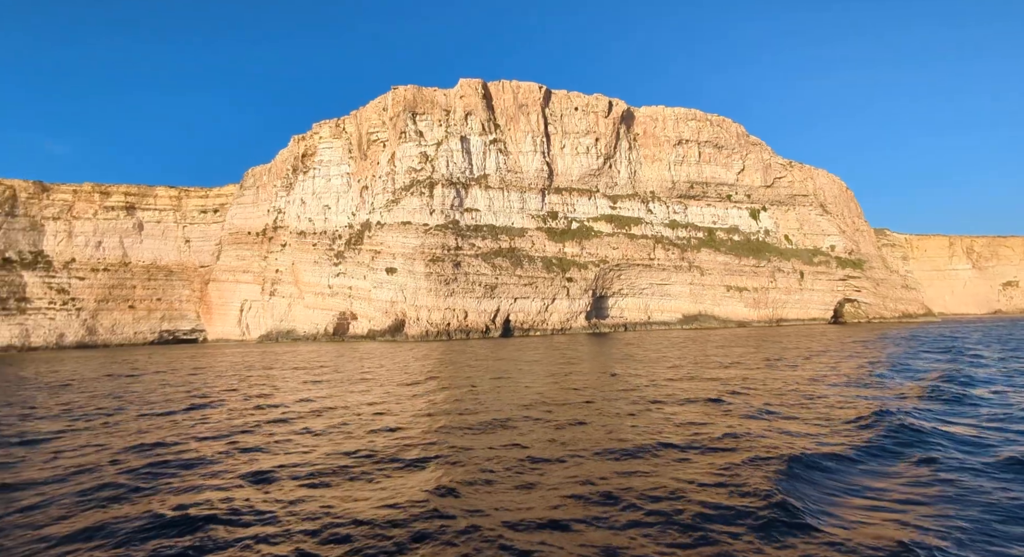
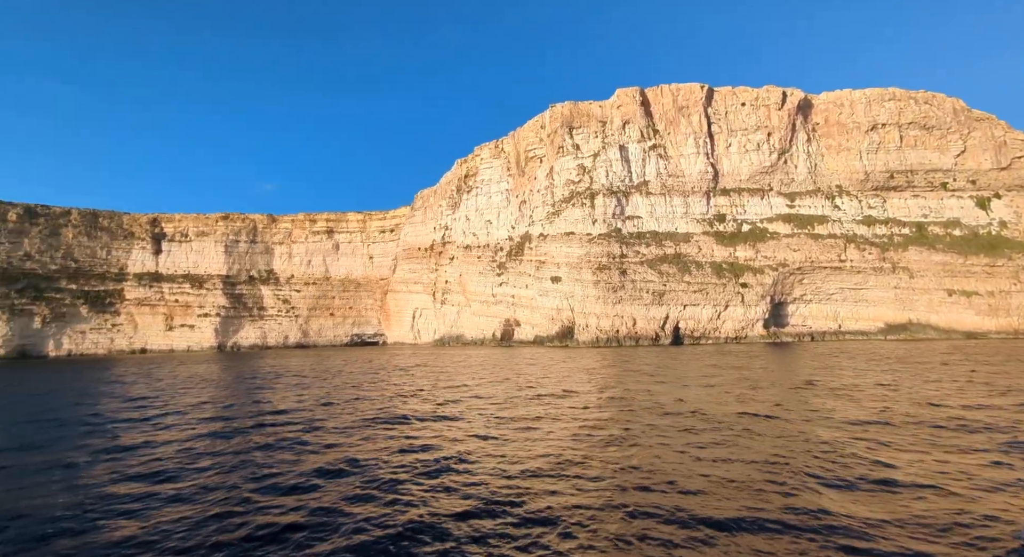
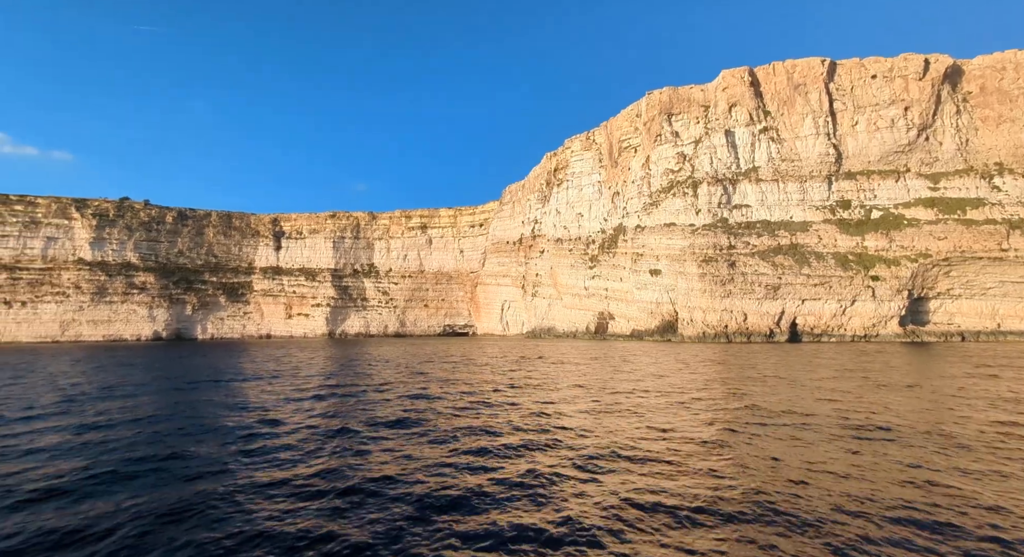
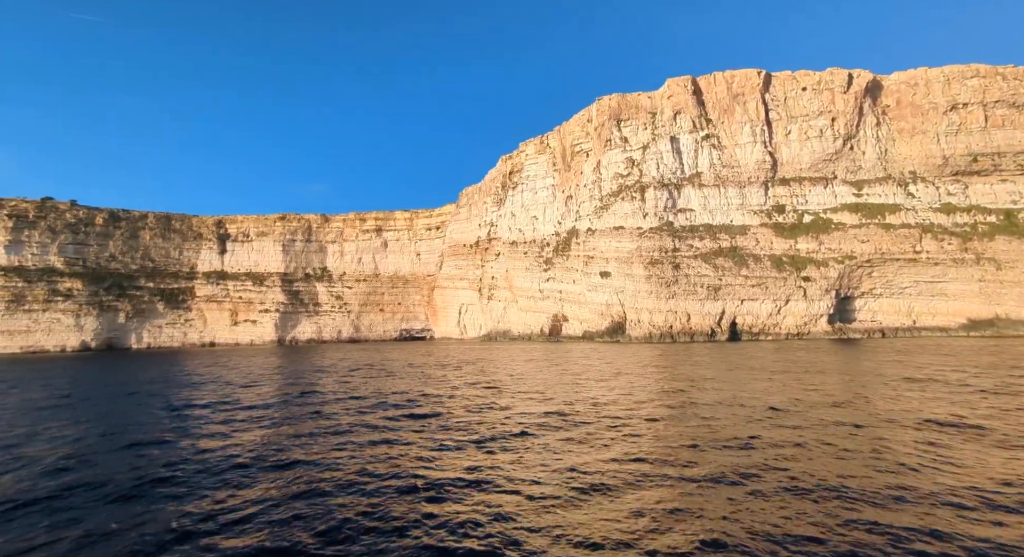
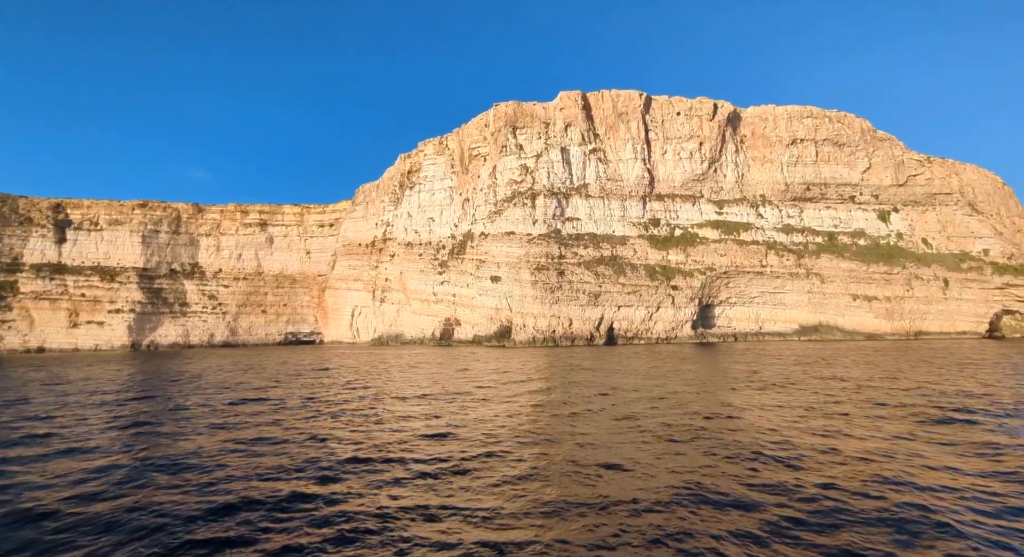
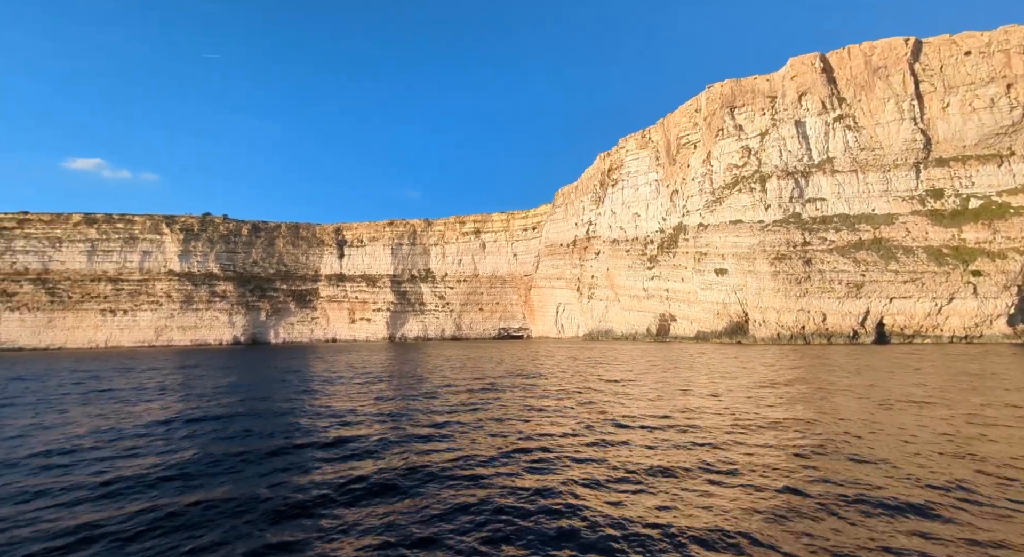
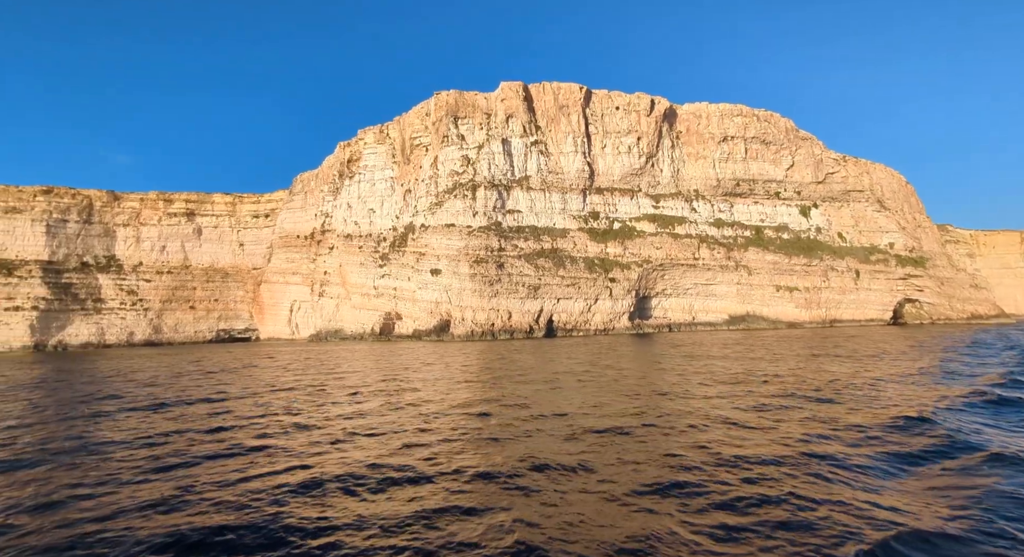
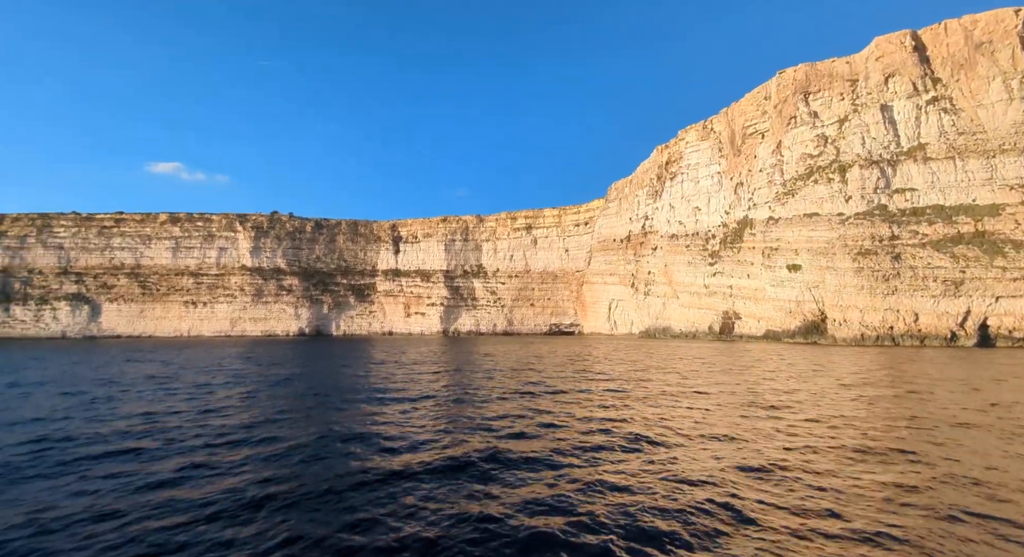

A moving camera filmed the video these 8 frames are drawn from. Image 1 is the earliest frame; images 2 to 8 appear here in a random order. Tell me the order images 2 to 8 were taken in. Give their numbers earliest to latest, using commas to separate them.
7, 5, 2, 4, 3, 6, 8
